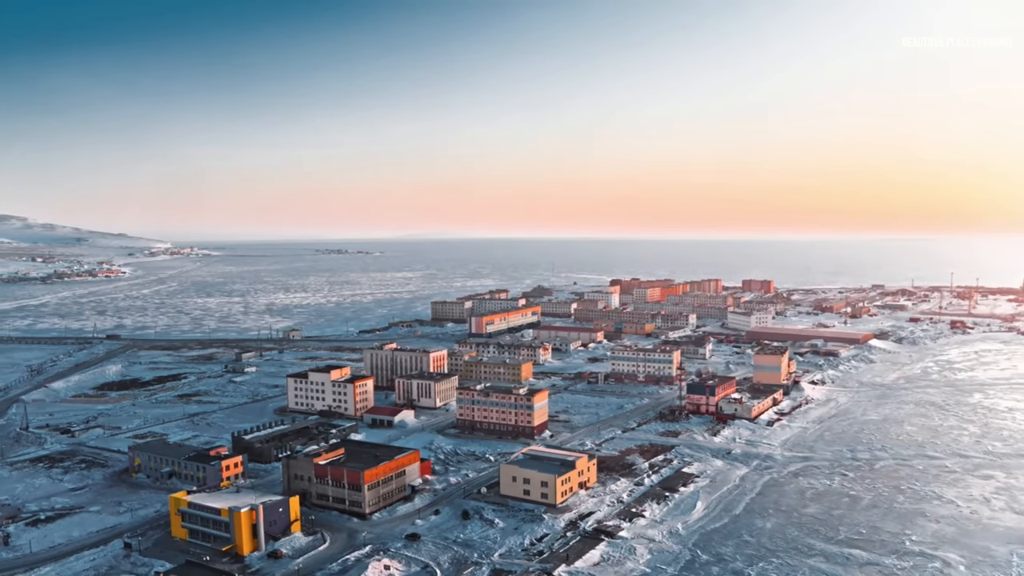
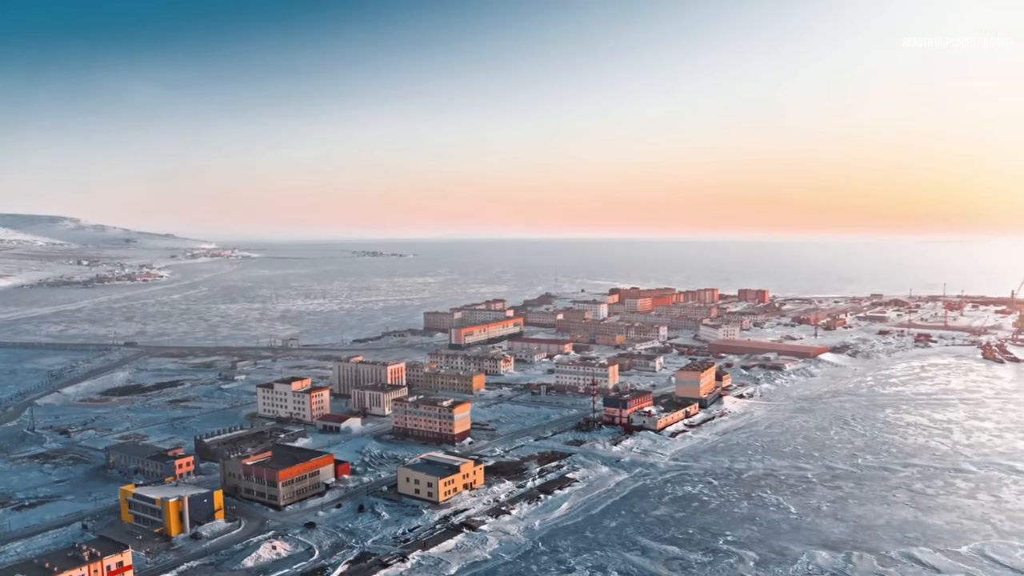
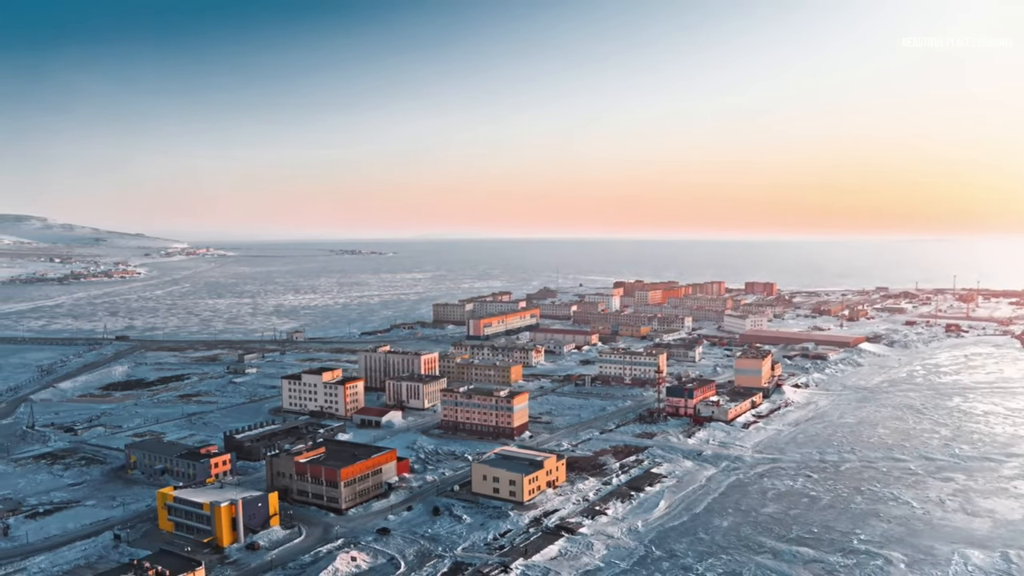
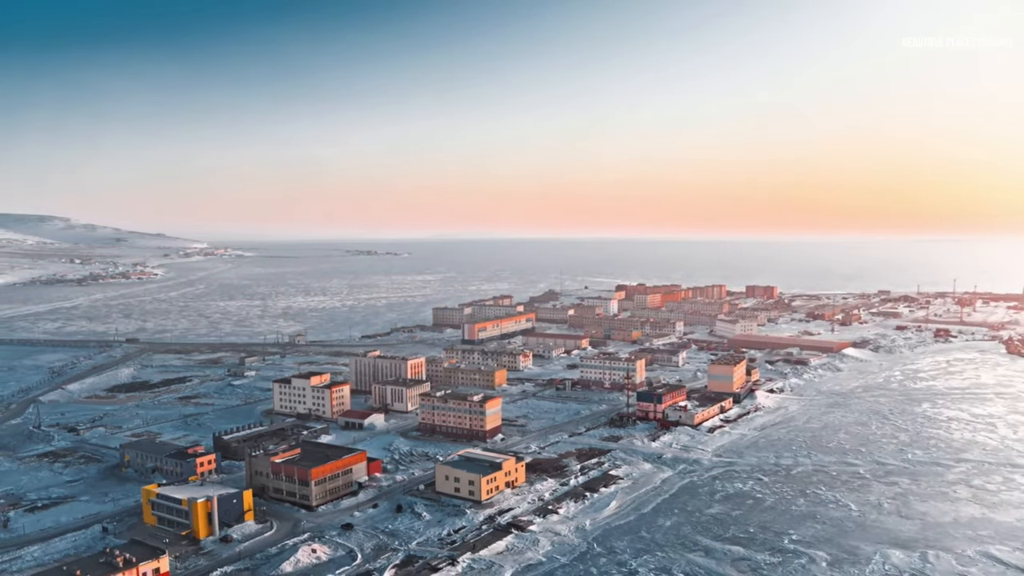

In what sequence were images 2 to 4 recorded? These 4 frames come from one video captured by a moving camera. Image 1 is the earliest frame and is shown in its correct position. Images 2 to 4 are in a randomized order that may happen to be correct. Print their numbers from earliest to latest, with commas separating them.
3, 4, 2
